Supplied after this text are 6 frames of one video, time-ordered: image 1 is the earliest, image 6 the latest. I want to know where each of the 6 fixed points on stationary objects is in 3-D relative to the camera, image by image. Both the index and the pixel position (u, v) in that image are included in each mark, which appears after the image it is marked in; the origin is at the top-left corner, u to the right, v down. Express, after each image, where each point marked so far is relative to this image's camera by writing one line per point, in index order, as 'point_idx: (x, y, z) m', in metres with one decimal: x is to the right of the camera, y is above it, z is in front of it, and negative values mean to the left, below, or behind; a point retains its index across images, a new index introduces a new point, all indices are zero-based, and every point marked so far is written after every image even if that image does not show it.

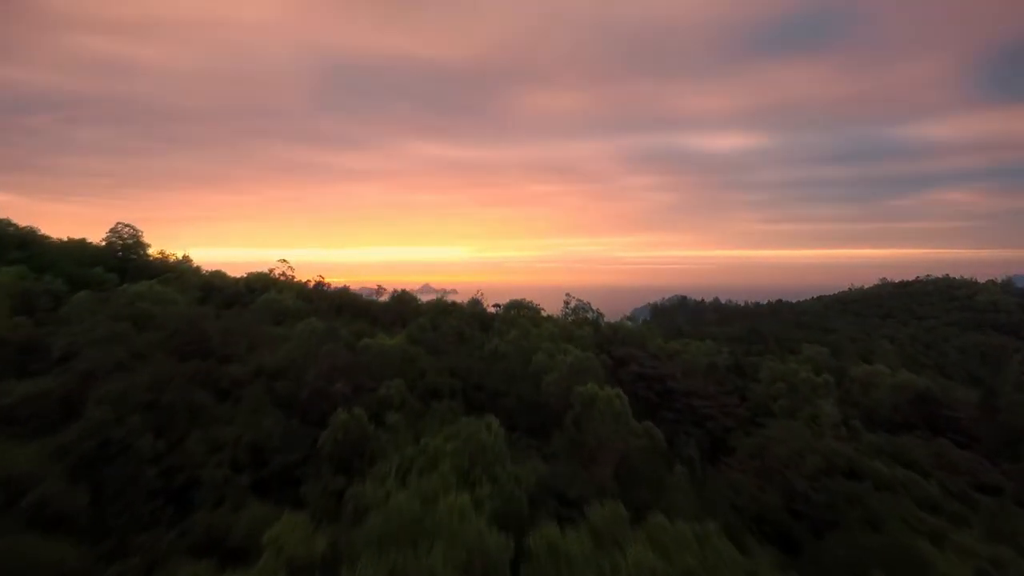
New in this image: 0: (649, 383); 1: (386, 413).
0: (+4.2, -3.0, +13.4) m
1: (-2.3, -2.3, +7.8) m
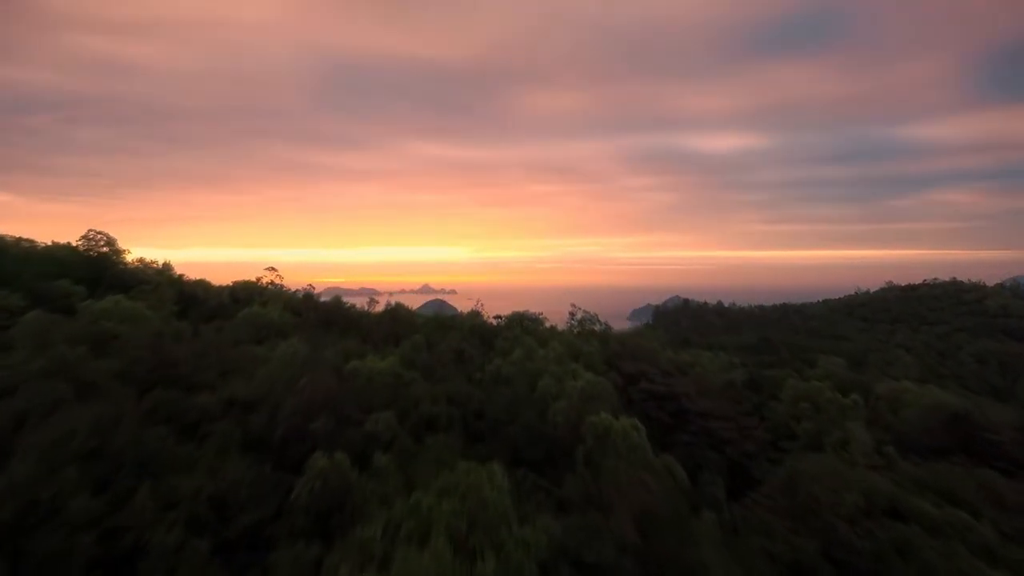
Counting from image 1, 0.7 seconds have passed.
0: (+4.3, -3.4, +12.4) m
1: (-2.2, -2.6, +6.8) m
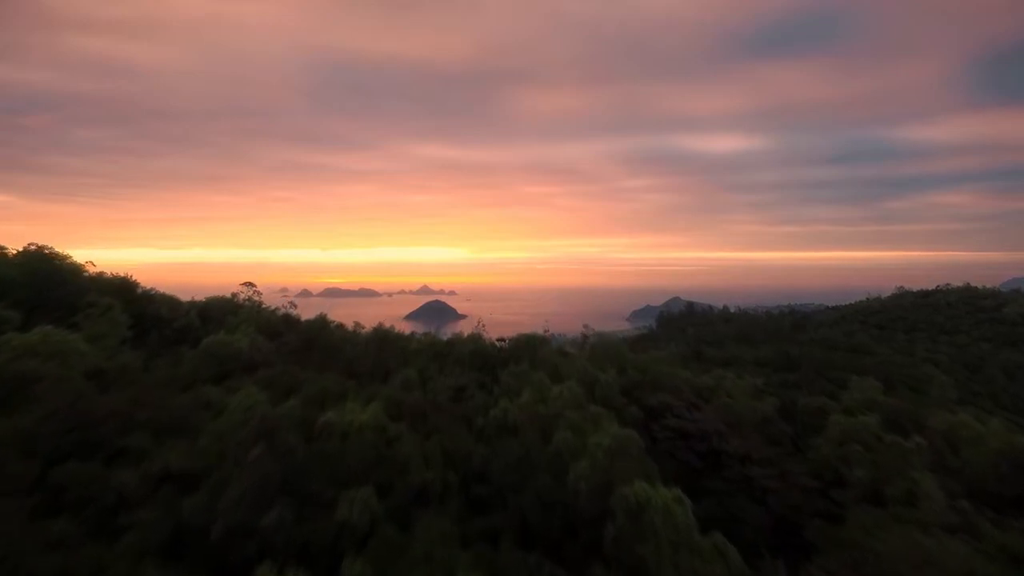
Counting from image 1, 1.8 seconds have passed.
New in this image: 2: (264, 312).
0: (+4.5, -3.9, +10.8) m
1: (-2.0, -3.2, +5.1) m
2: (-7.7, -0.8, +13.4) m
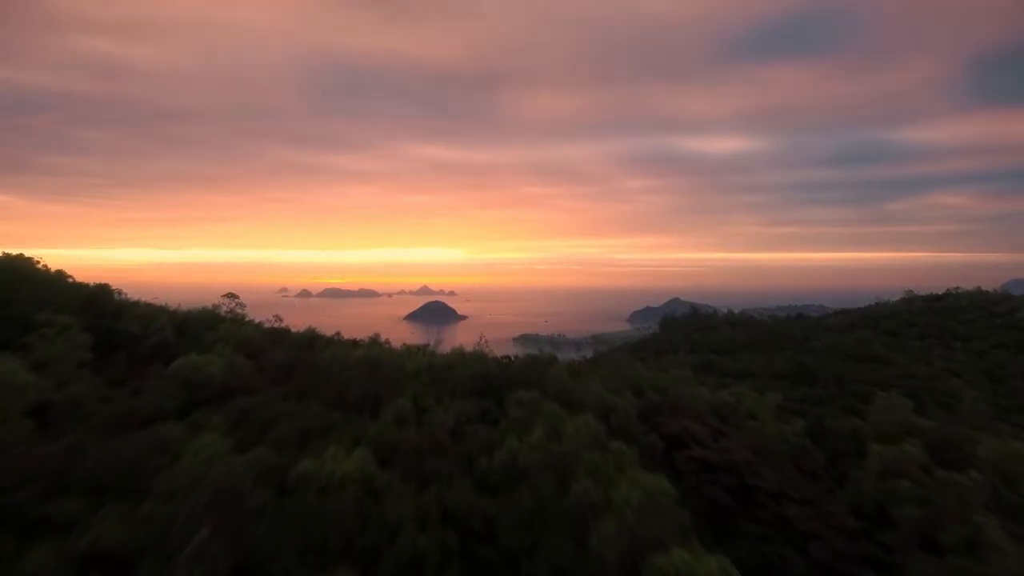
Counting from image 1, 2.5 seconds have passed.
0: (+4.6, -4.3, +9.7) m
1: (-1.9, -3.5, +4.0) m
2: (-7.6, -1.1, +12.2) m
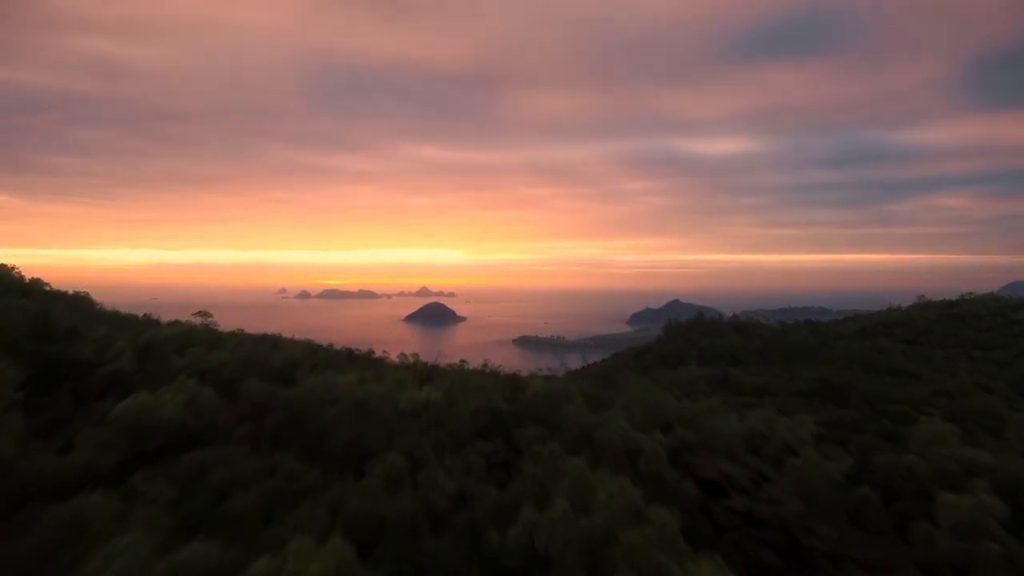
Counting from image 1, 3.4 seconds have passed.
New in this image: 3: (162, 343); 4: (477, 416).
0: (+4.9, -4.8, +8.2) m
1: (-1.6, -4.0, +2.5) m
2: (-7.4, -1.6, +10.7) m
3: (-8.8, -1.2, +10.8) m
4: (-0.8, -2.3, +9.0) m
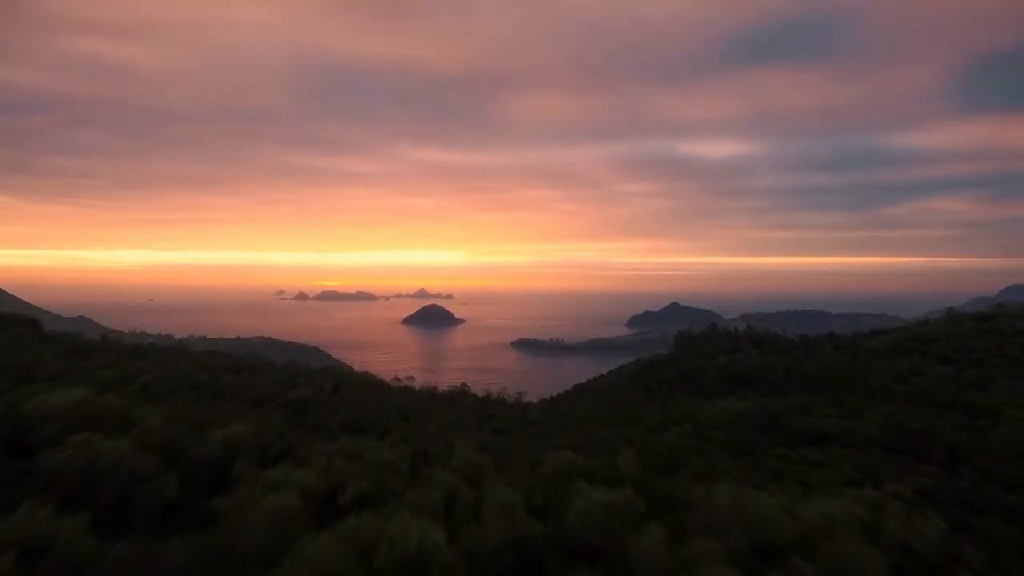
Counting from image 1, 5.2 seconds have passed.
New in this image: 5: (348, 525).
0: (+5.4, -5.8, +4.9) m
1: (-1.0, -5.0, -0.8) m
2: (-6.8, -2.6, +7.4) m
3: (-8.2, -2.2, +7.5) m
4: (-0.2, -3.3, +5.7) m
5: (-2.4, -3.1, +5.9) m
